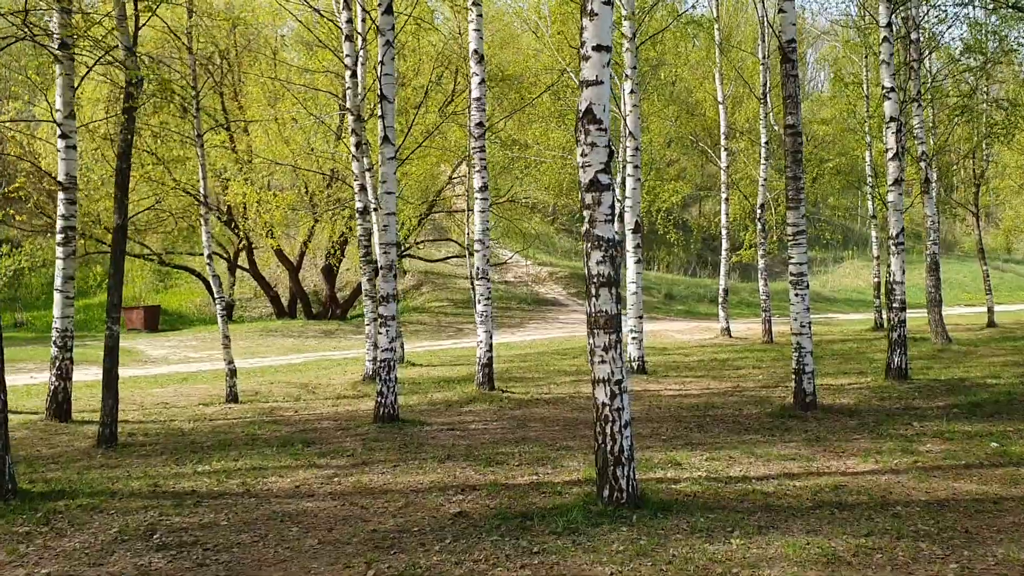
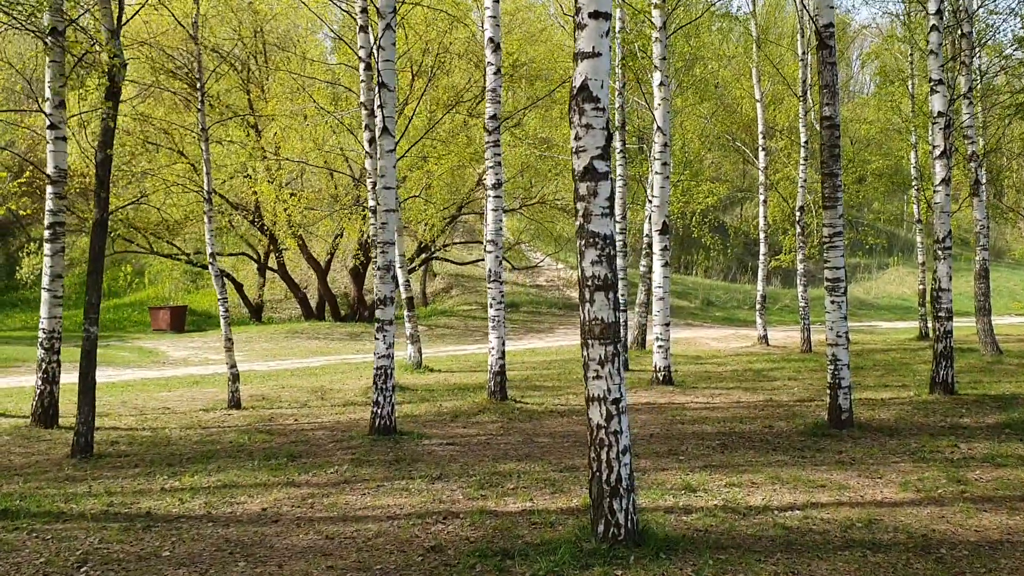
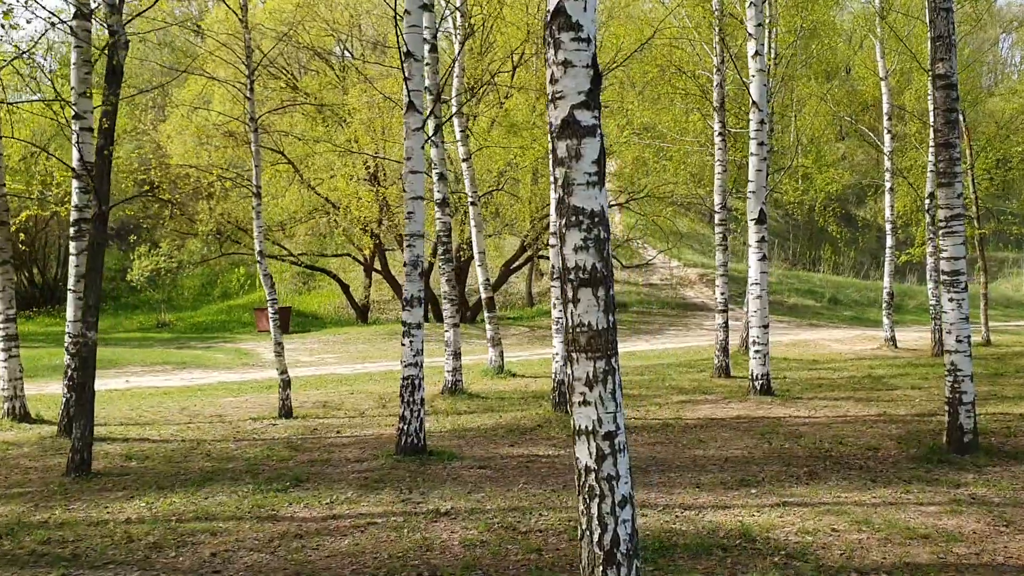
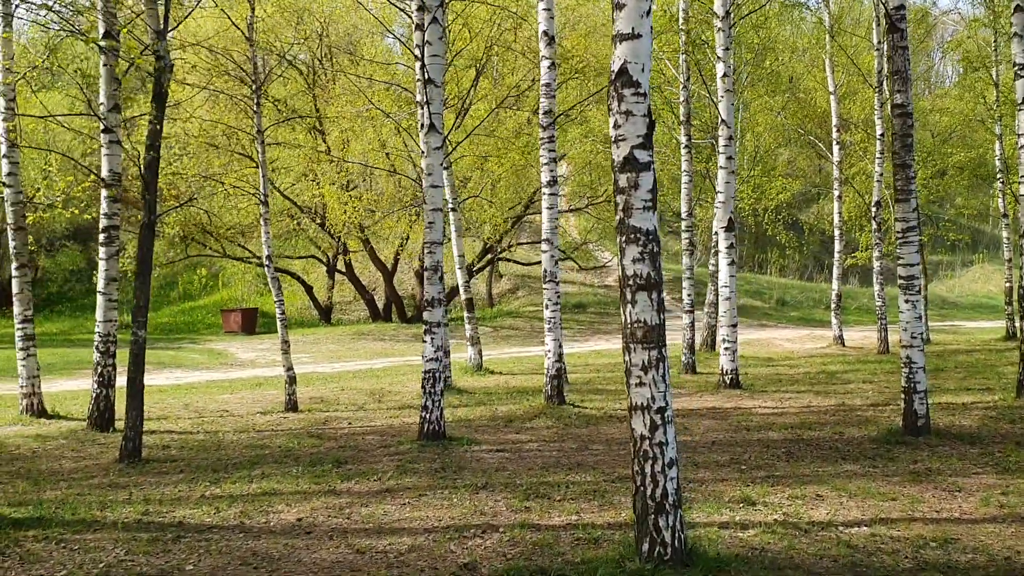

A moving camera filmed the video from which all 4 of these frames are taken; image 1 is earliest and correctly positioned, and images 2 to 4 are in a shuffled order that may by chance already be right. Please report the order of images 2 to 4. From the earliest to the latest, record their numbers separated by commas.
2, 4, 3
